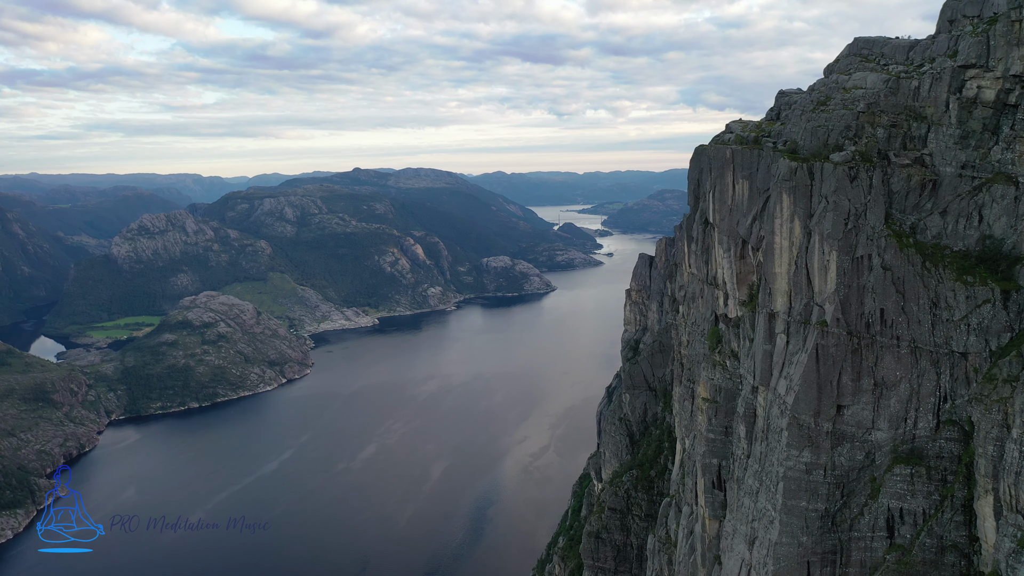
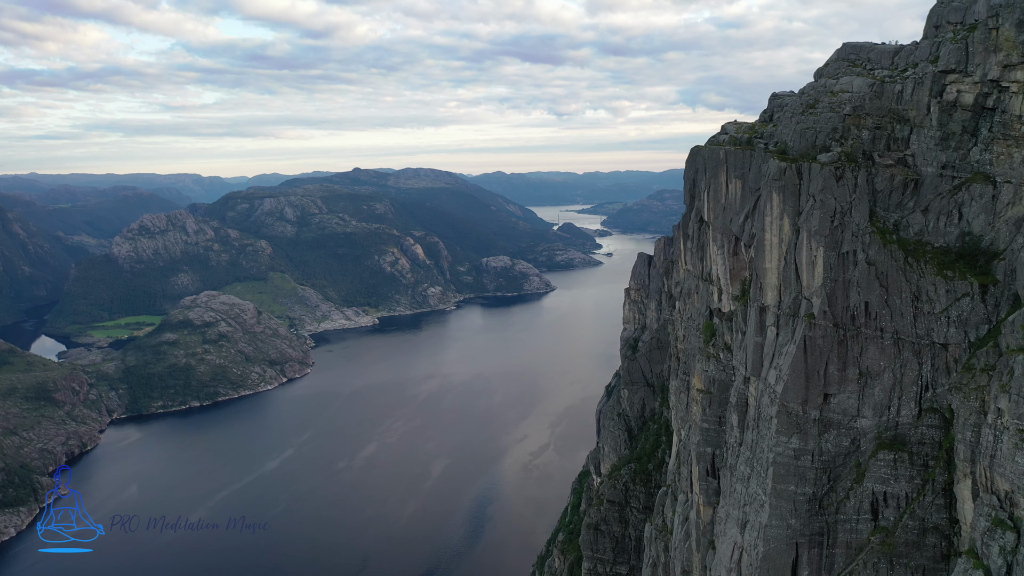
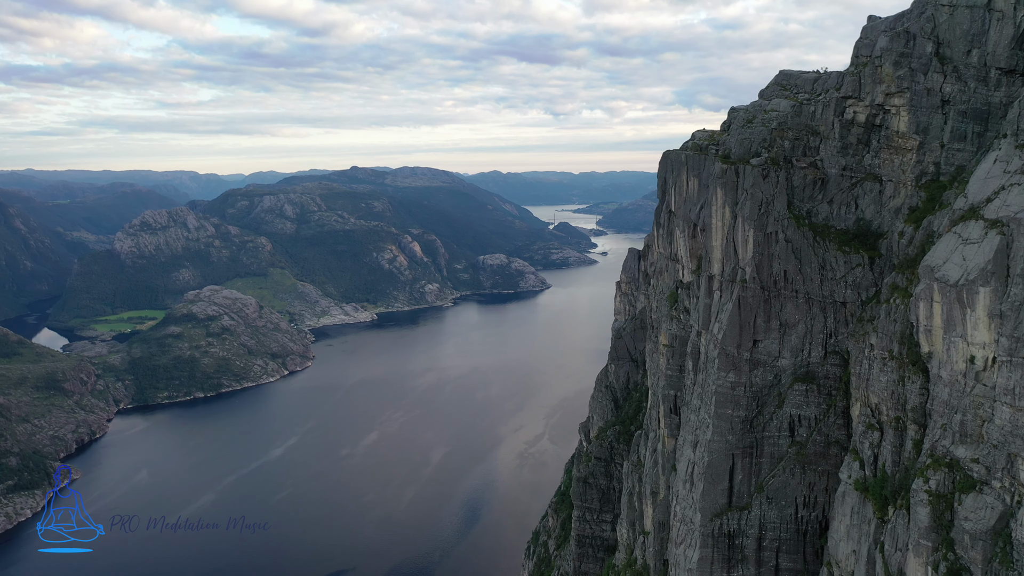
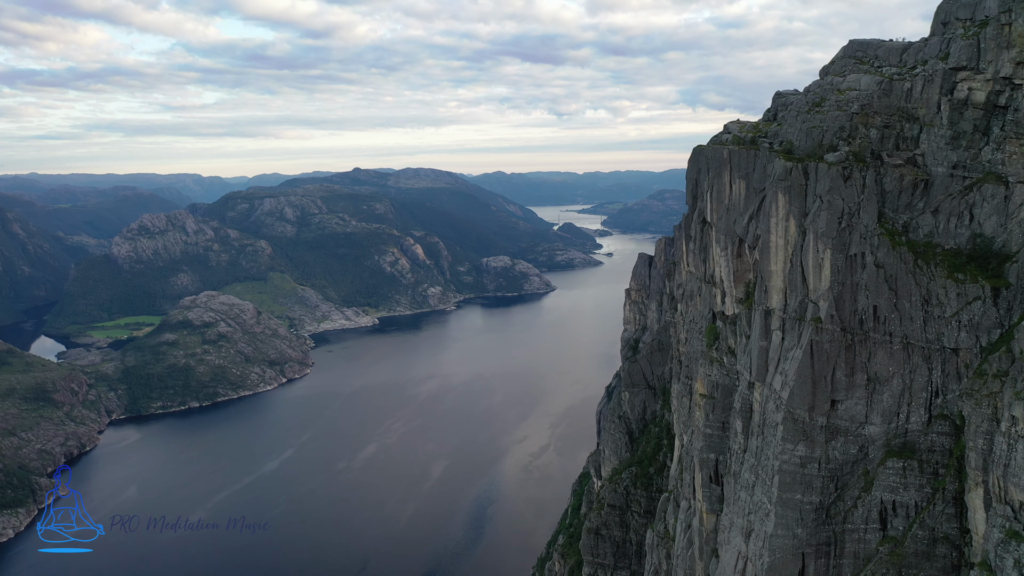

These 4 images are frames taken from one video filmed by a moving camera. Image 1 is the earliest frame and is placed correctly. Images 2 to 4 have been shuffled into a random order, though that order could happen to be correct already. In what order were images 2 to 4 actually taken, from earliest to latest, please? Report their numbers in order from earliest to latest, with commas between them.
4, 2, 3
